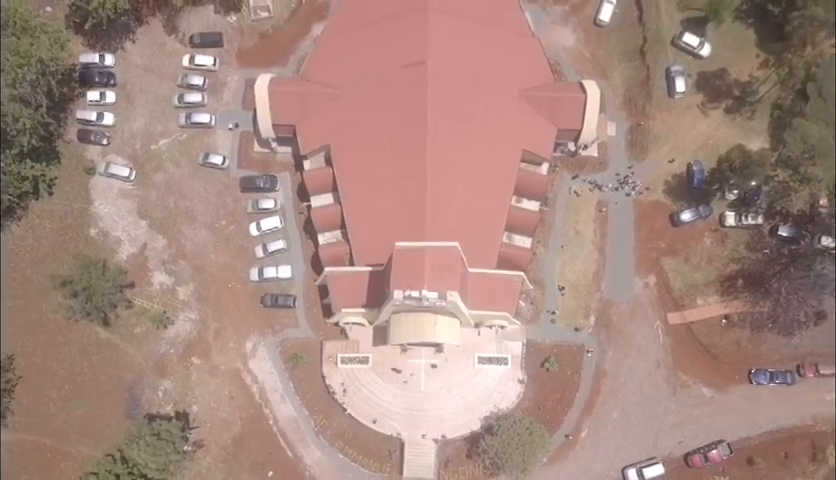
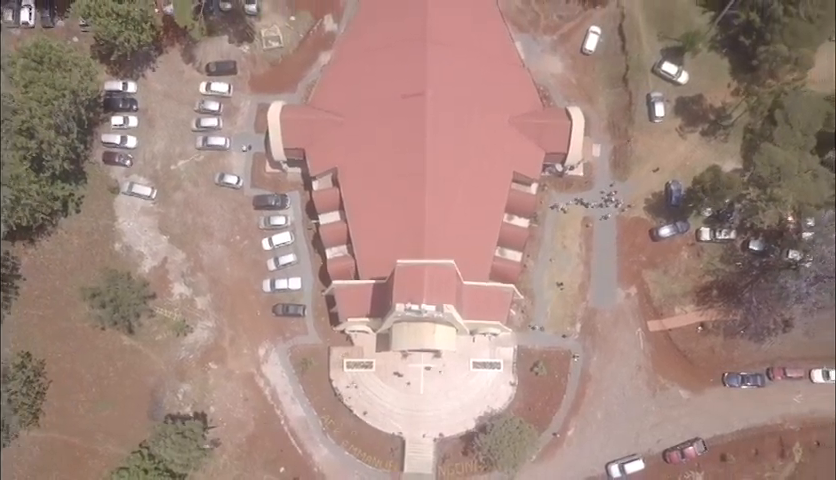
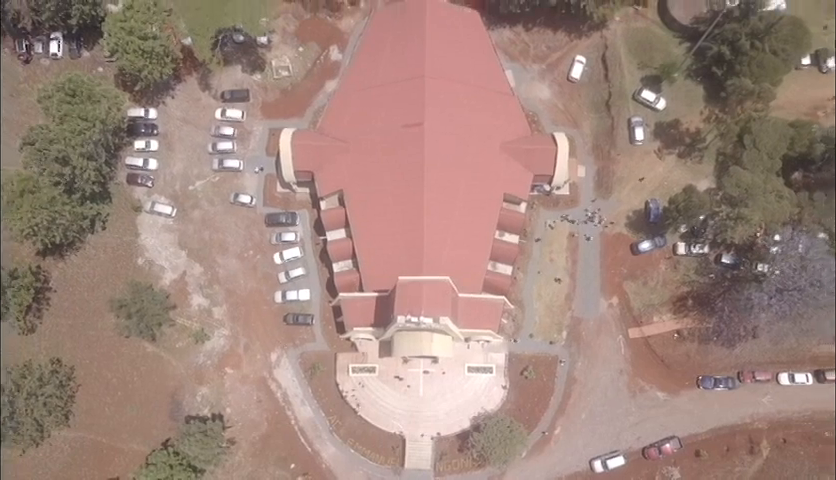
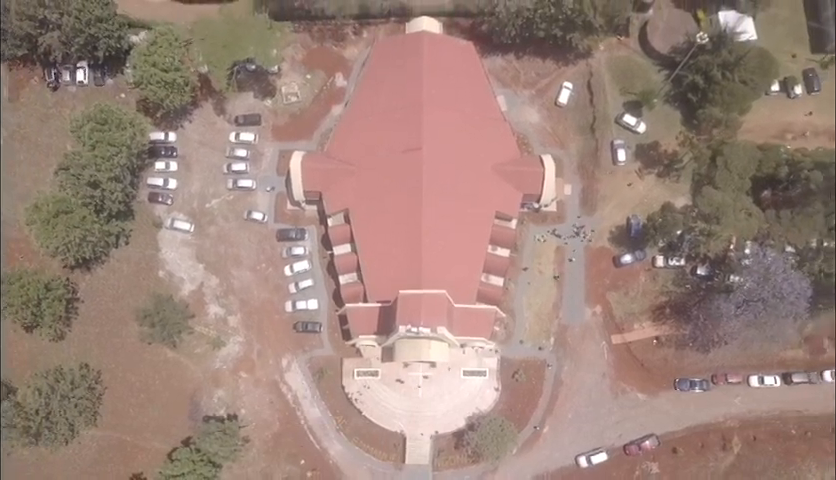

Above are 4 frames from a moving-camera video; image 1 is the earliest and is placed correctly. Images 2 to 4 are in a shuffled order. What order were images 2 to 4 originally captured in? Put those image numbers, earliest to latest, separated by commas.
2, 3, 4
